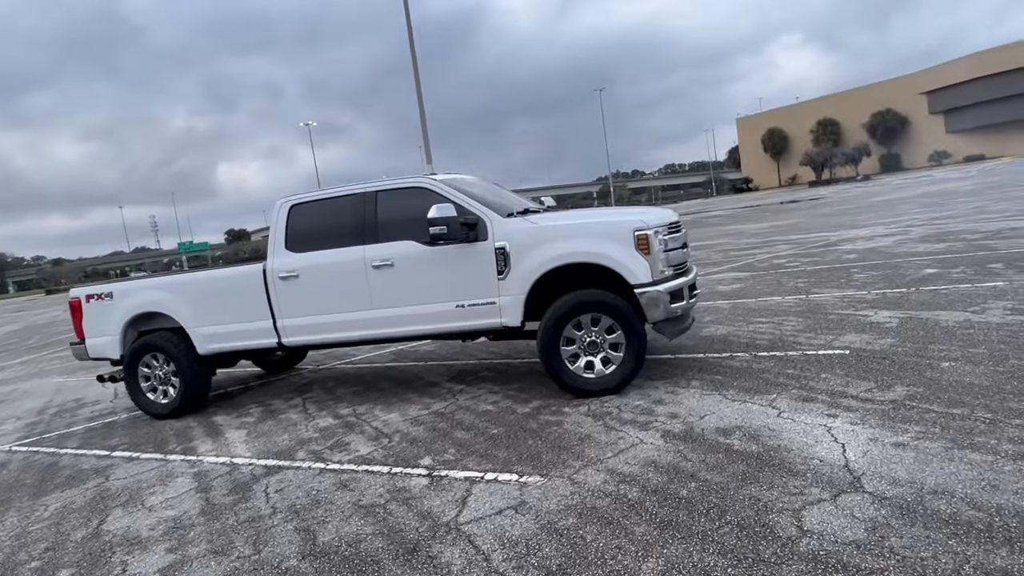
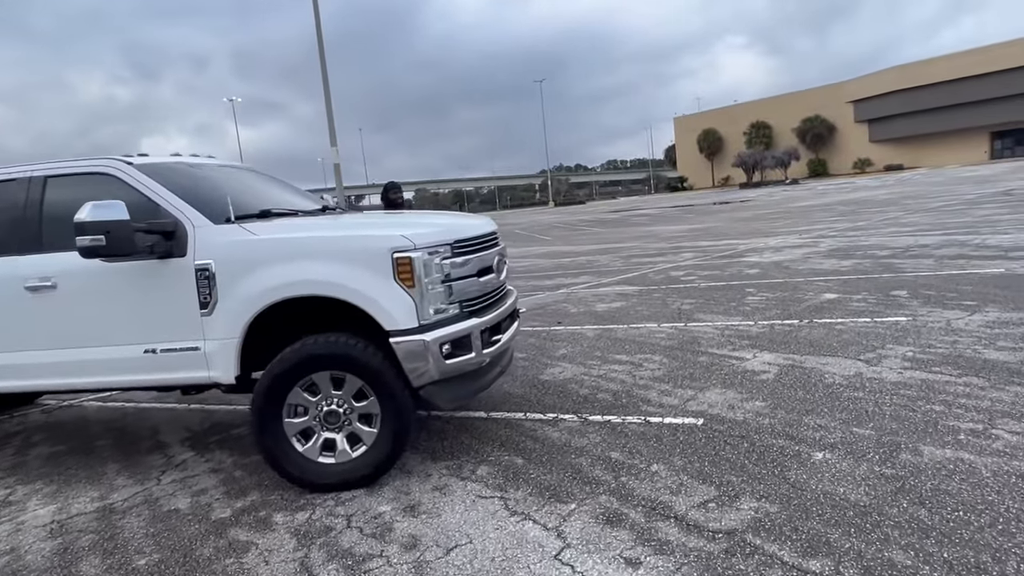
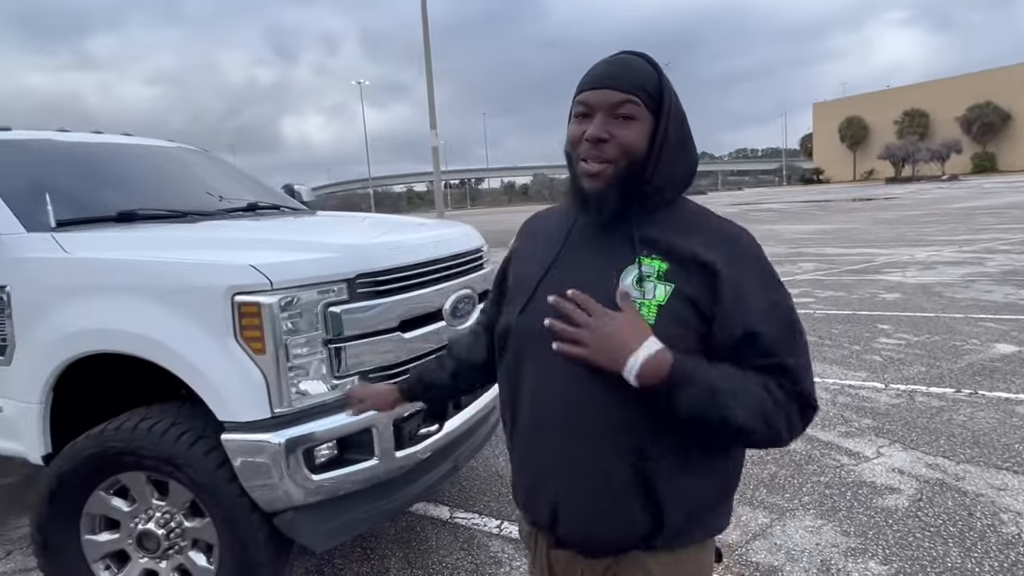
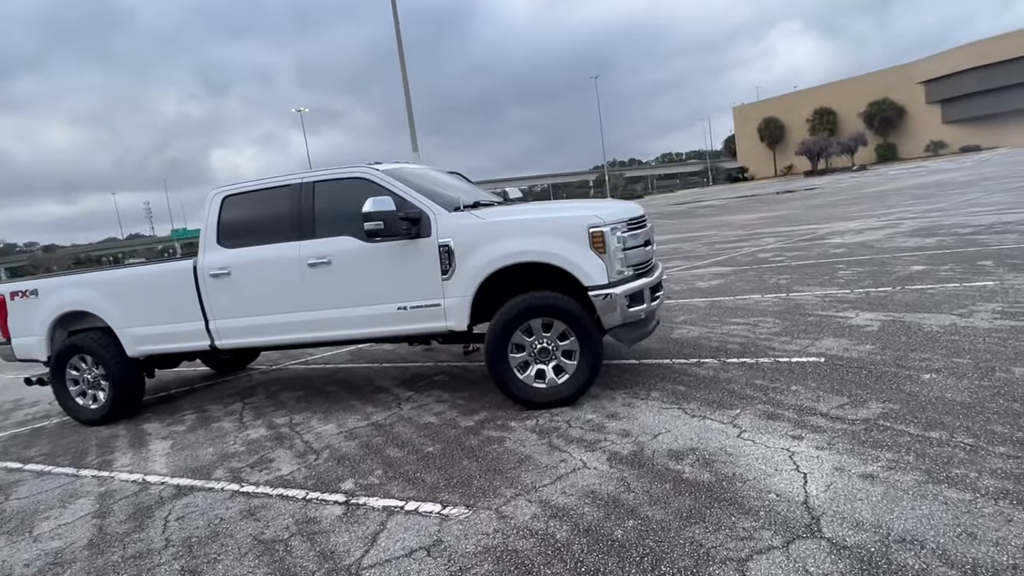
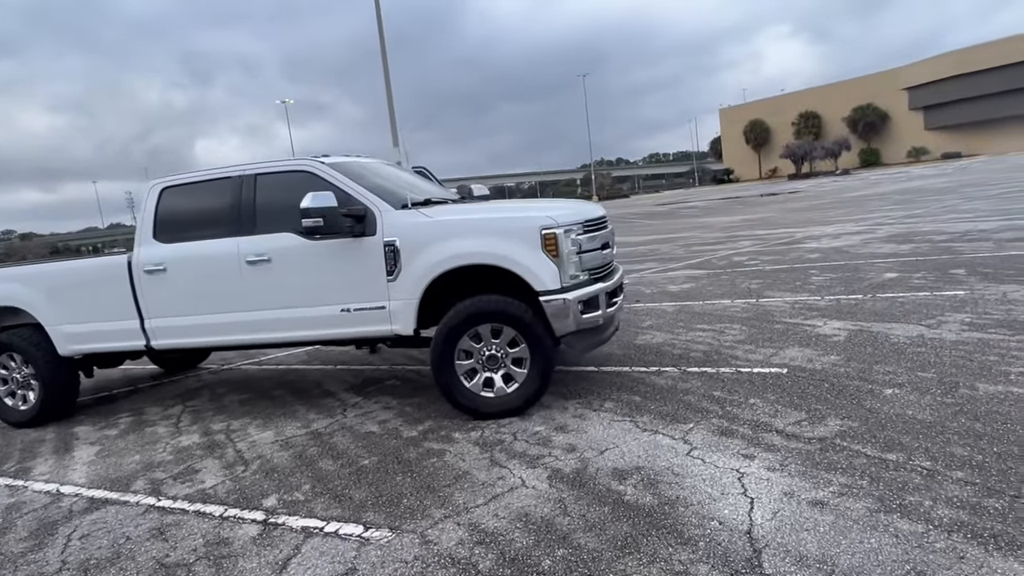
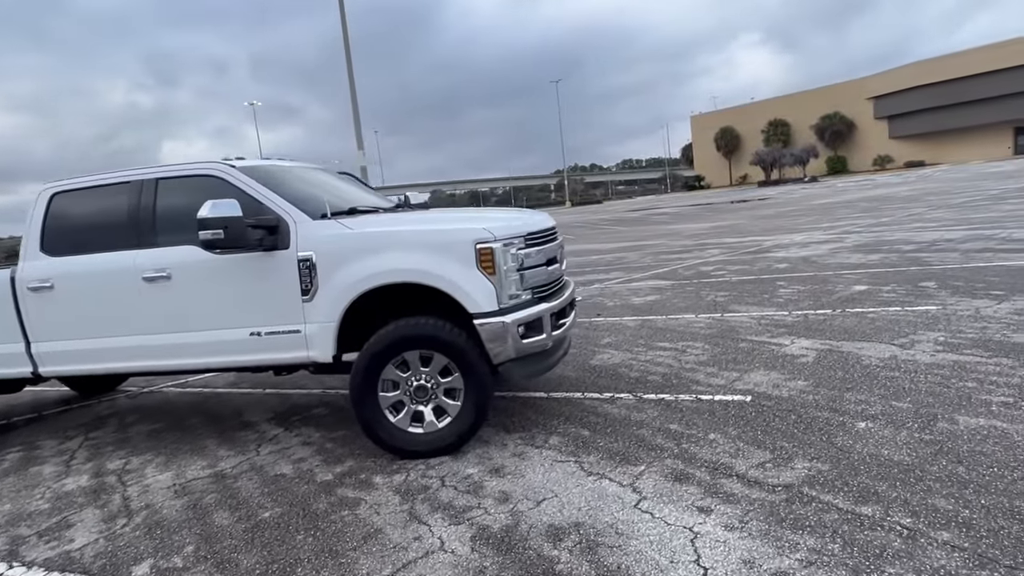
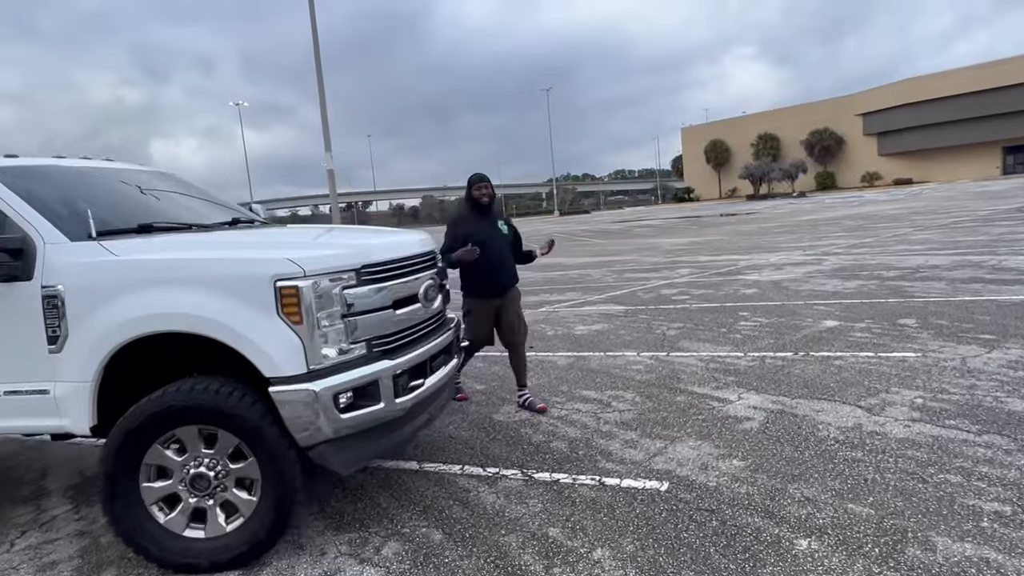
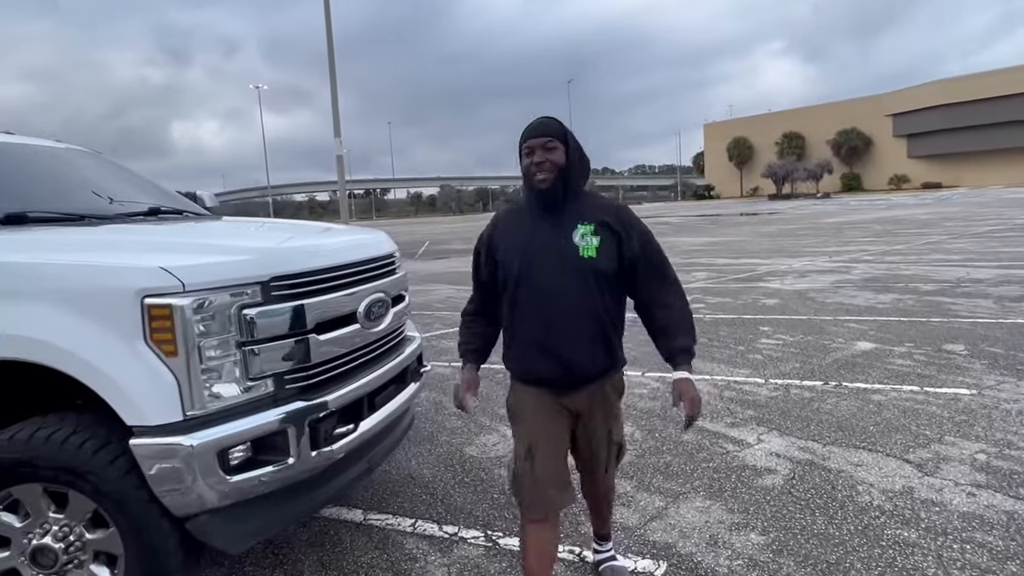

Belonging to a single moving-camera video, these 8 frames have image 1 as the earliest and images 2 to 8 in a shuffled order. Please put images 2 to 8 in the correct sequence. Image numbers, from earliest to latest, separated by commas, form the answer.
4, 5, 6, 2, 7, 8, 3
